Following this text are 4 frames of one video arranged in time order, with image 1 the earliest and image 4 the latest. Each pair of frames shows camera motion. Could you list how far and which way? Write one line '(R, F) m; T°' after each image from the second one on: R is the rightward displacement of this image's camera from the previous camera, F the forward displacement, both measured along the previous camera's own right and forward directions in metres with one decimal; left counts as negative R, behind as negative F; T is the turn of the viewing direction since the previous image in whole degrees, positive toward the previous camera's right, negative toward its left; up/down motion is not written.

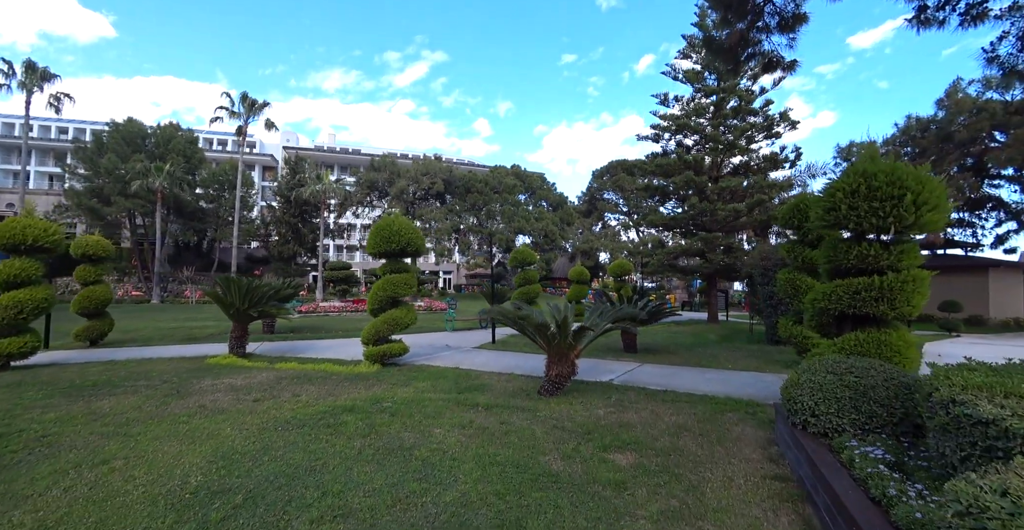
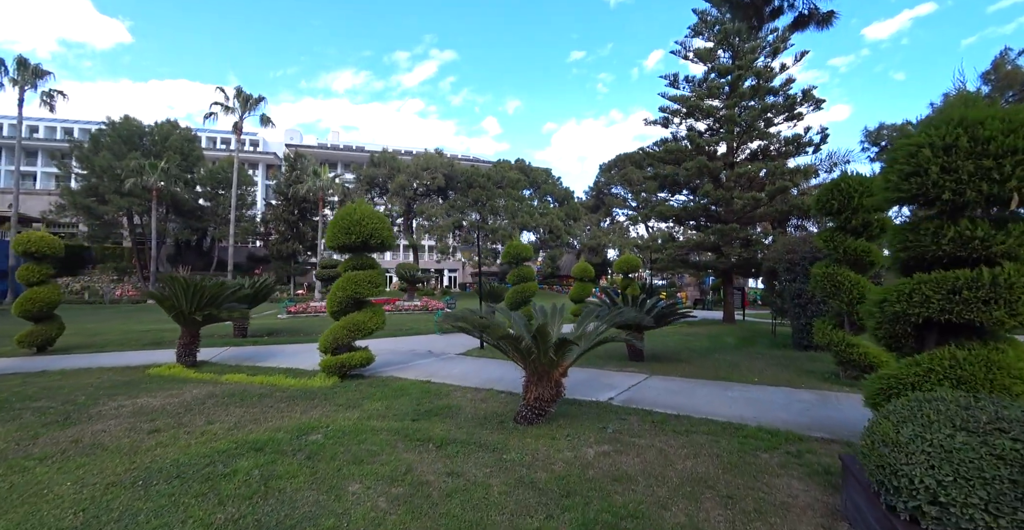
(+0.4, +1.4) m; -1°
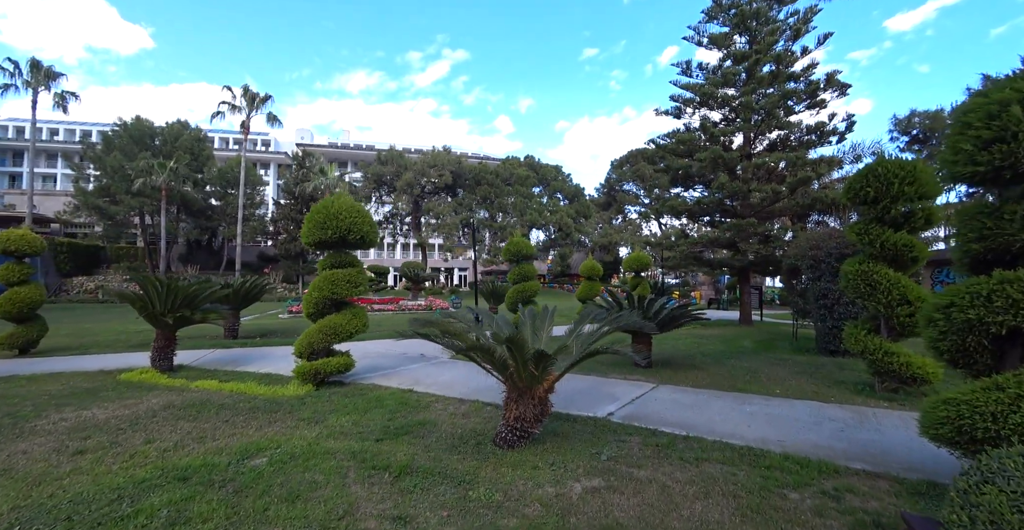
(+0.3, +0.7) m; -2°
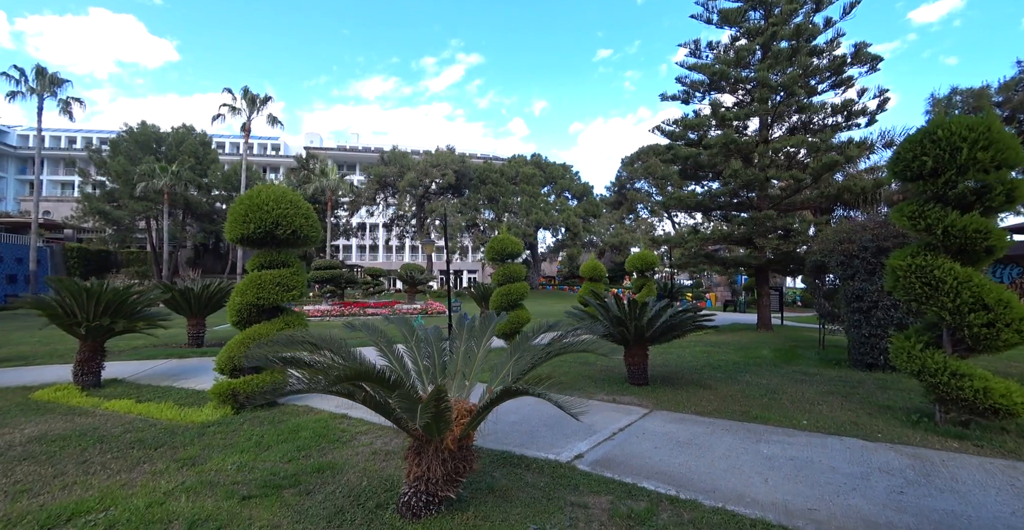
(+0.7, +1.3) m; -2°
